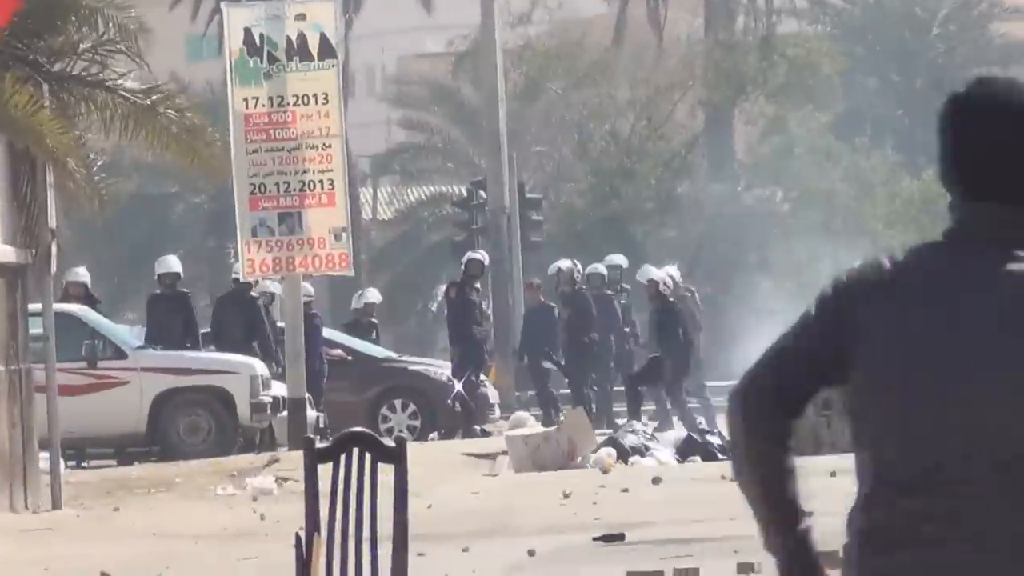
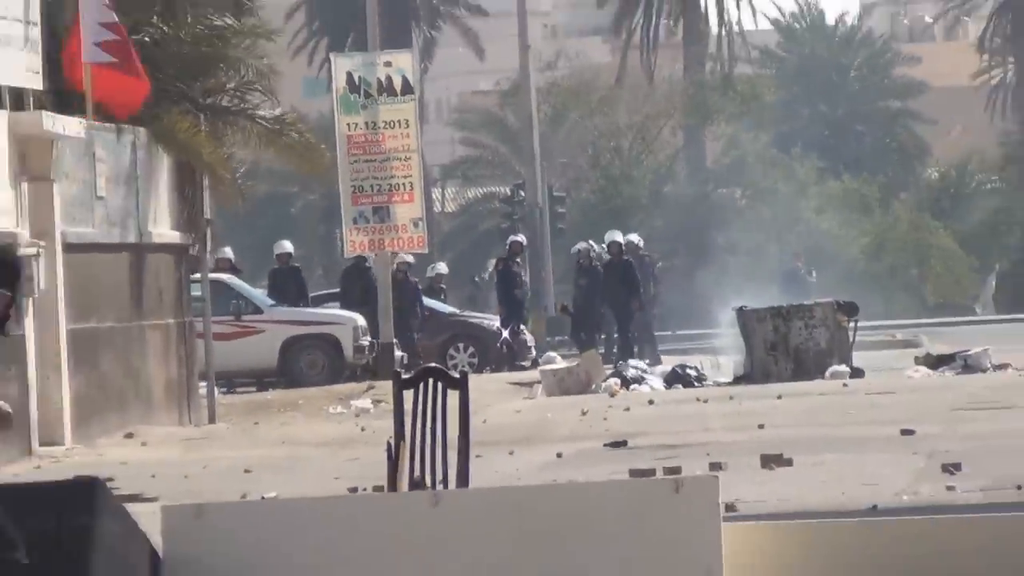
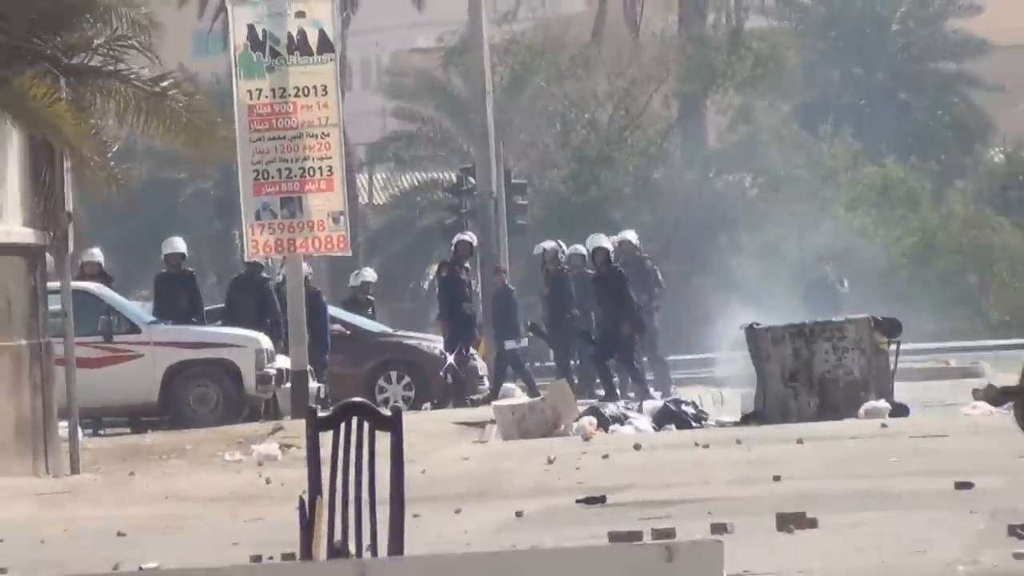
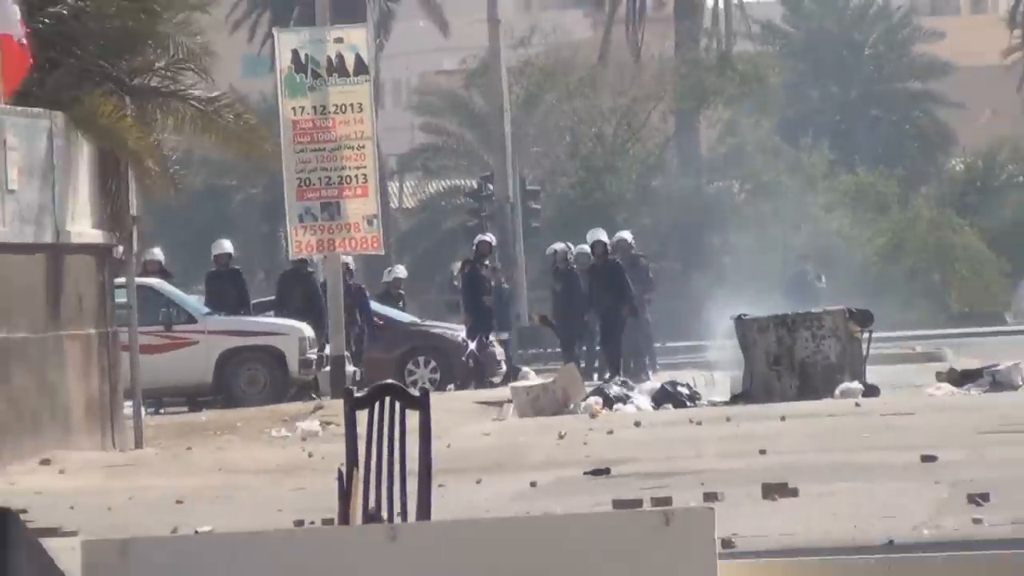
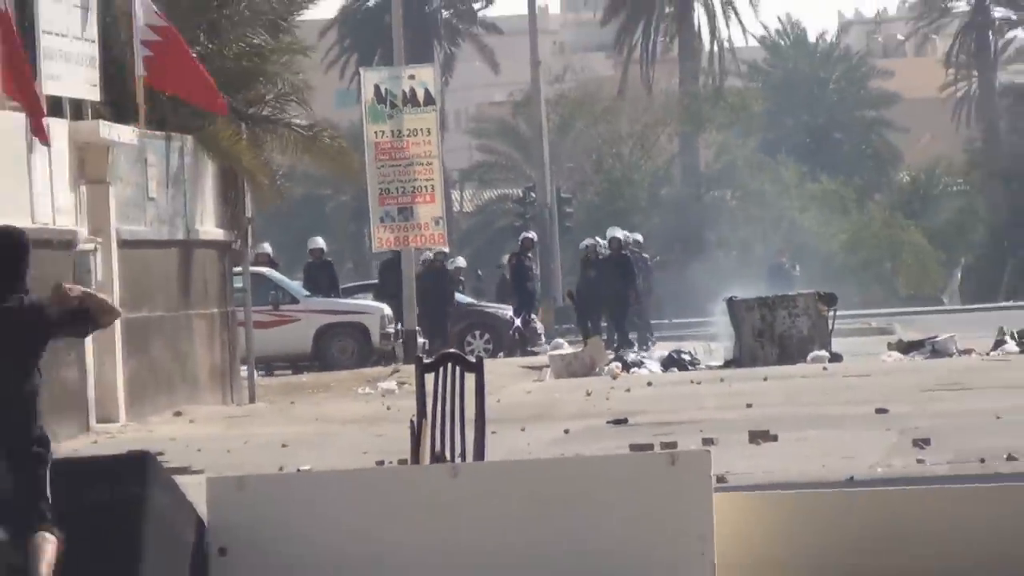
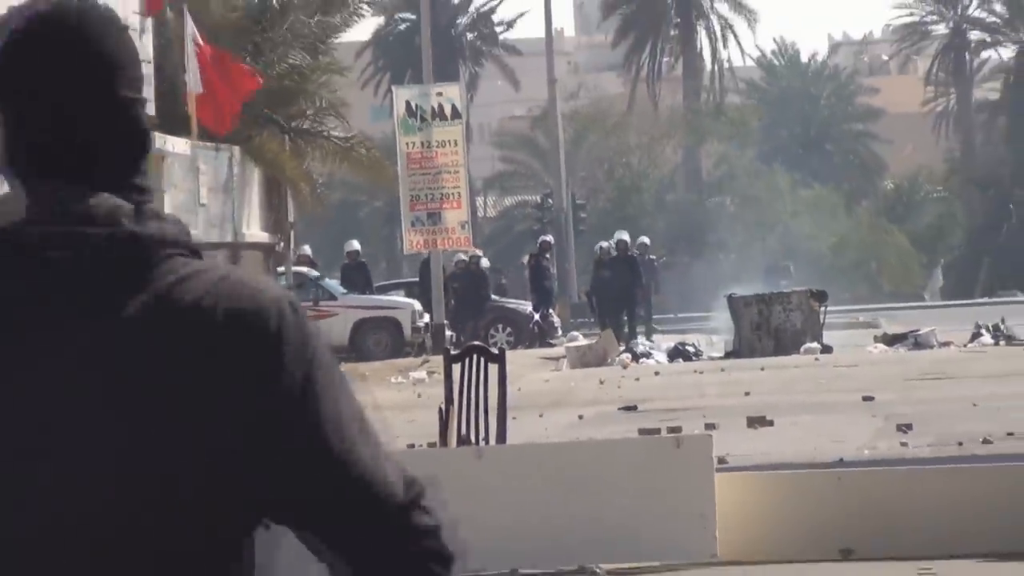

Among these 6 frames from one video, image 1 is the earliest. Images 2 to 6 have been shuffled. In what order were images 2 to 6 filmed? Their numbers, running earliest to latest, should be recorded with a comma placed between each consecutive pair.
3, 4, 2, 5, 6
